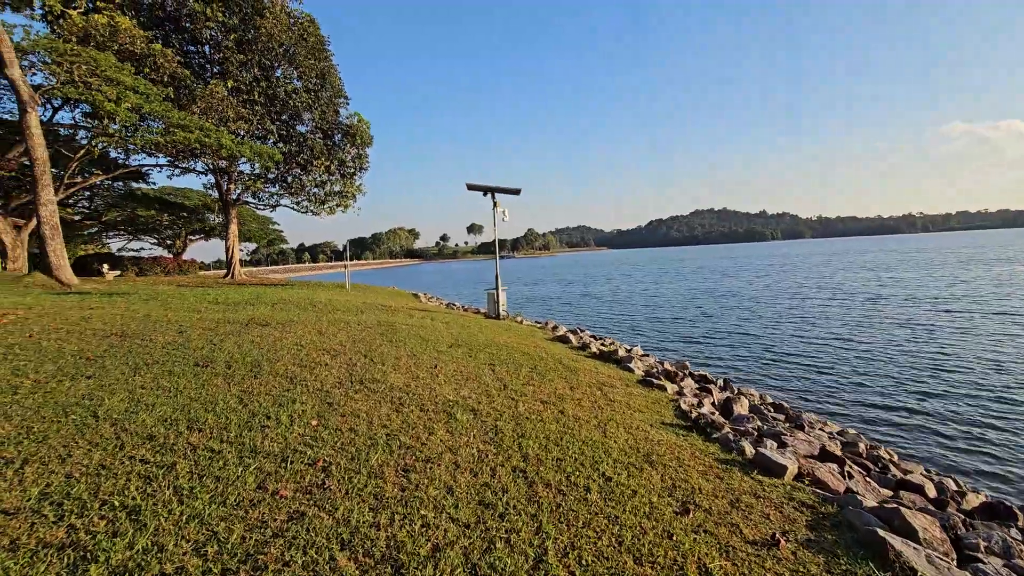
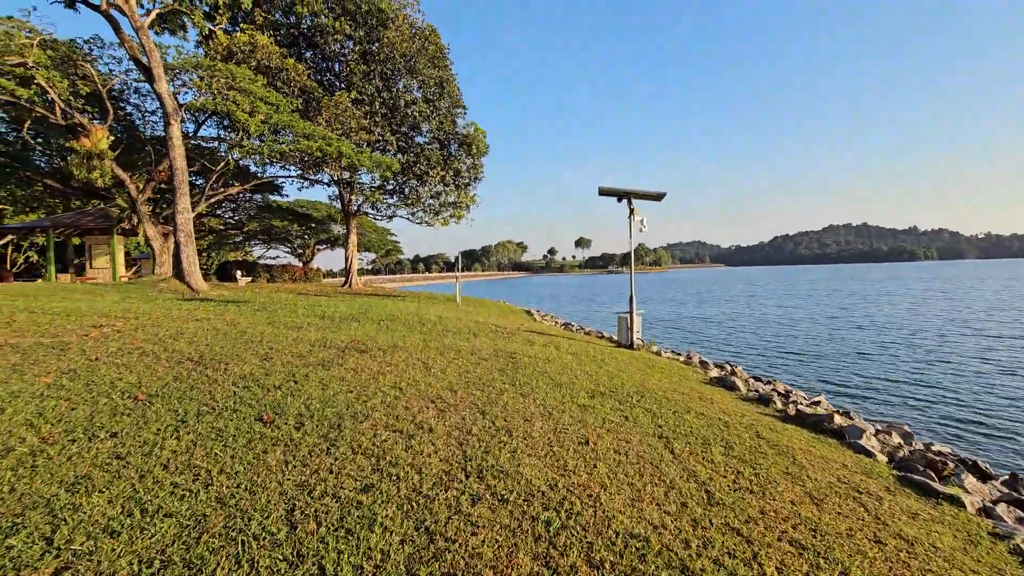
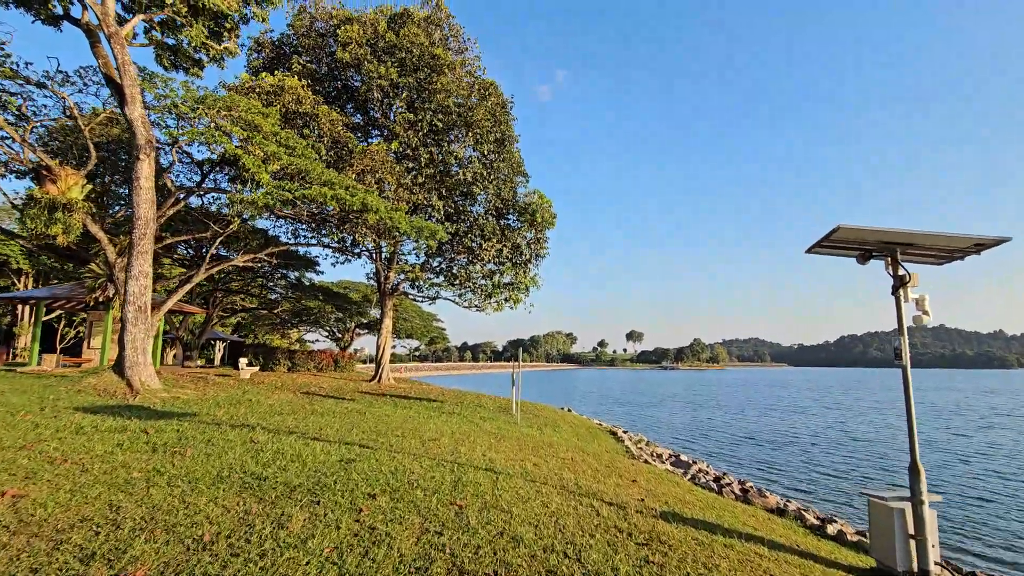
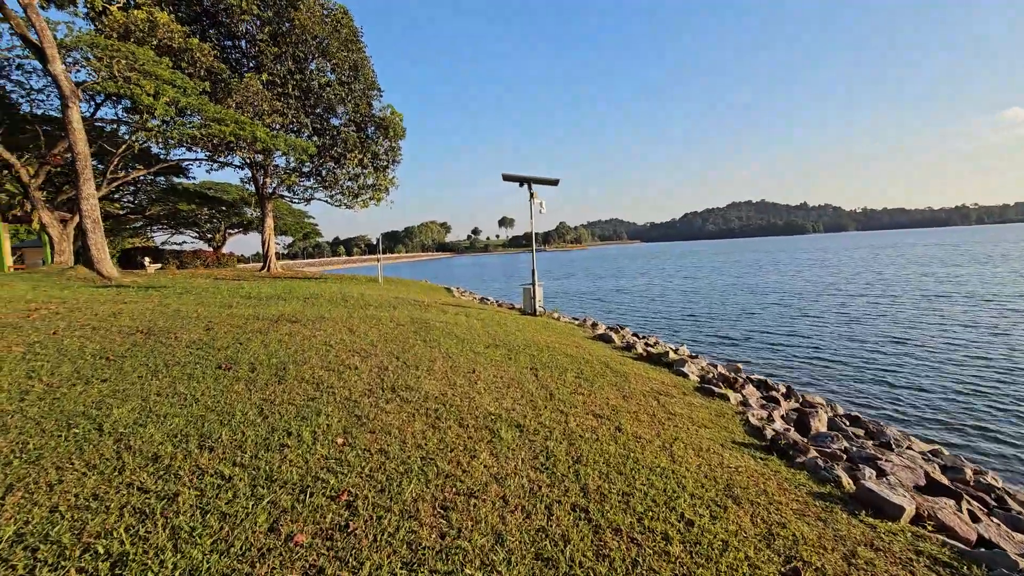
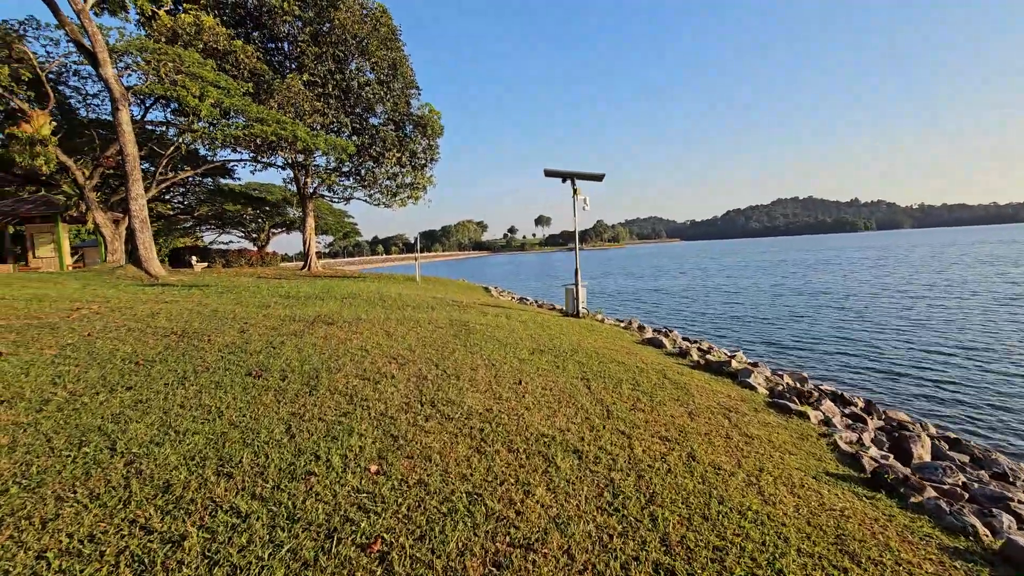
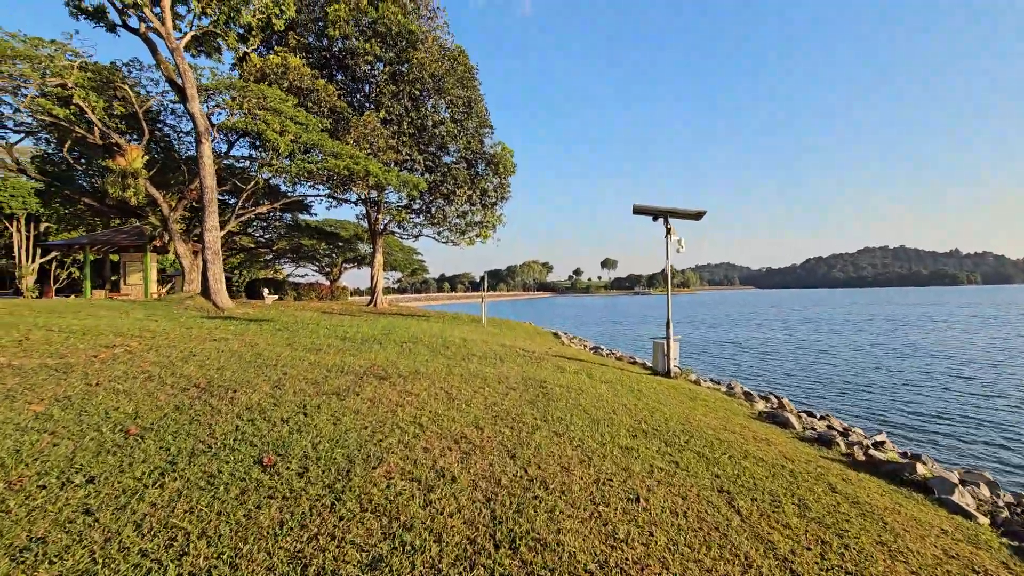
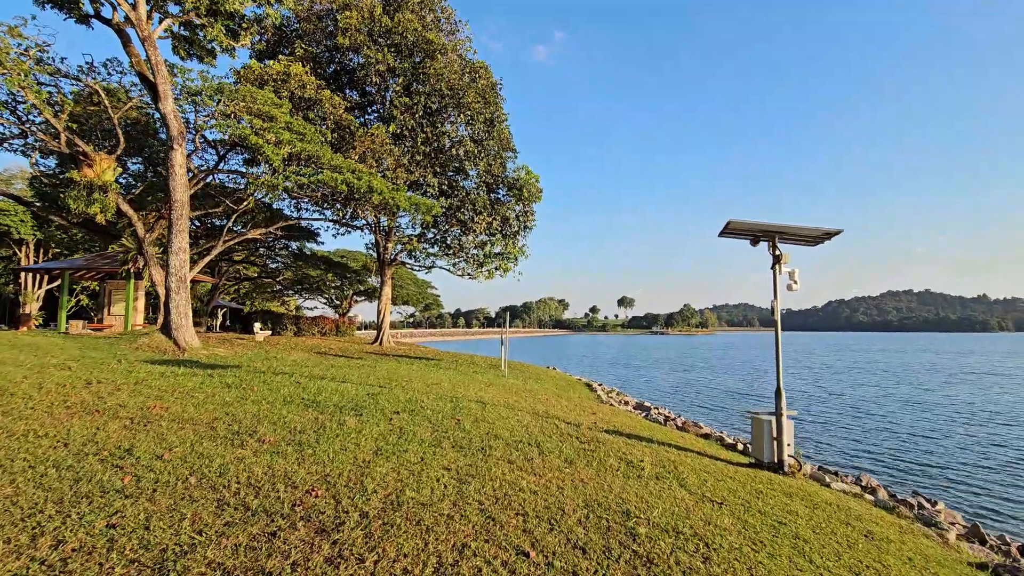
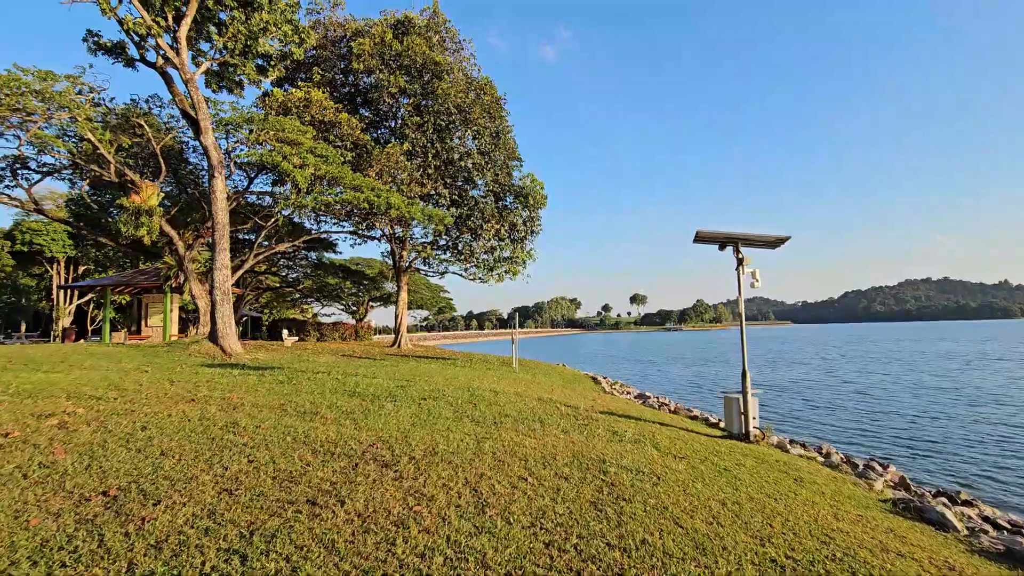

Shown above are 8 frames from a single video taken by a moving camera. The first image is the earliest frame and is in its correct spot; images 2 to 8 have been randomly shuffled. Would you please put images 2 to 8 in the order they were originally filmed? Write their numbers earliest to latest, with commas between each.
4, 5, 2, 6, 8, 7, 3
